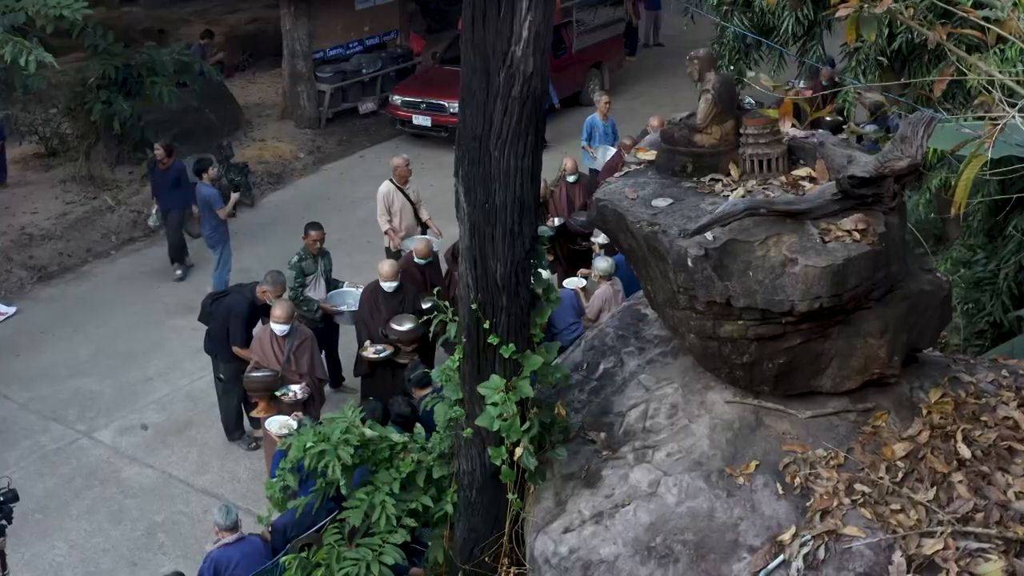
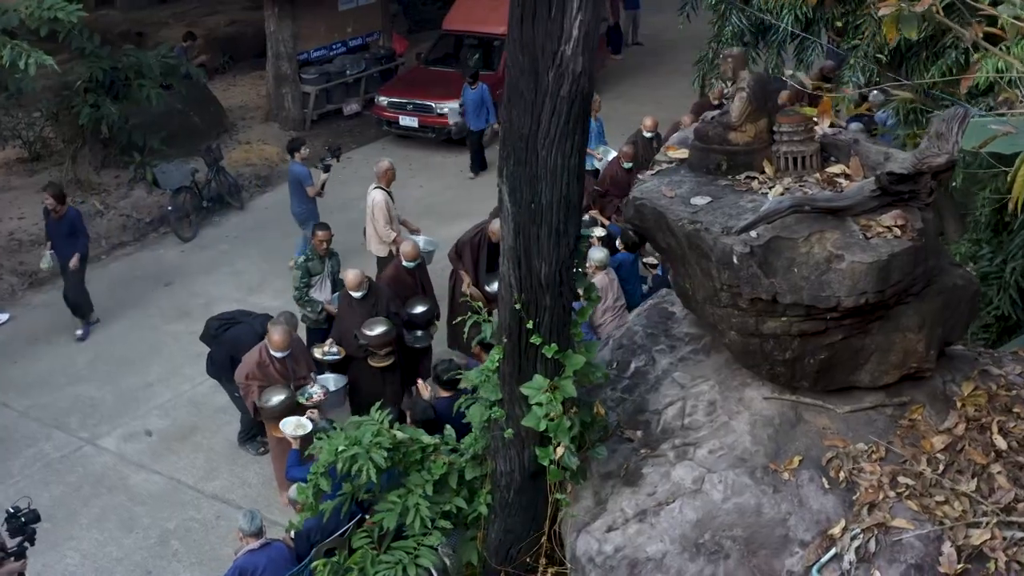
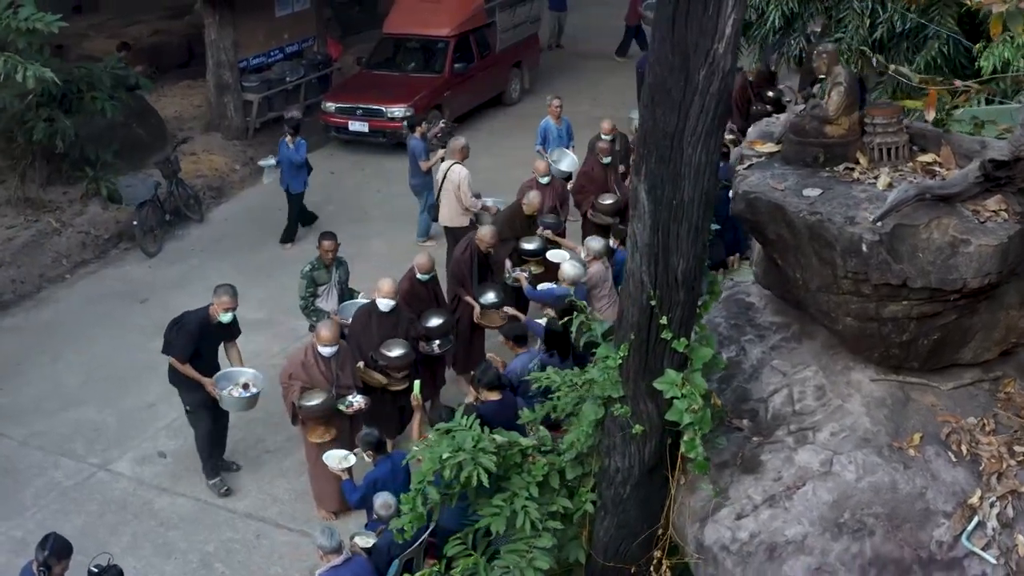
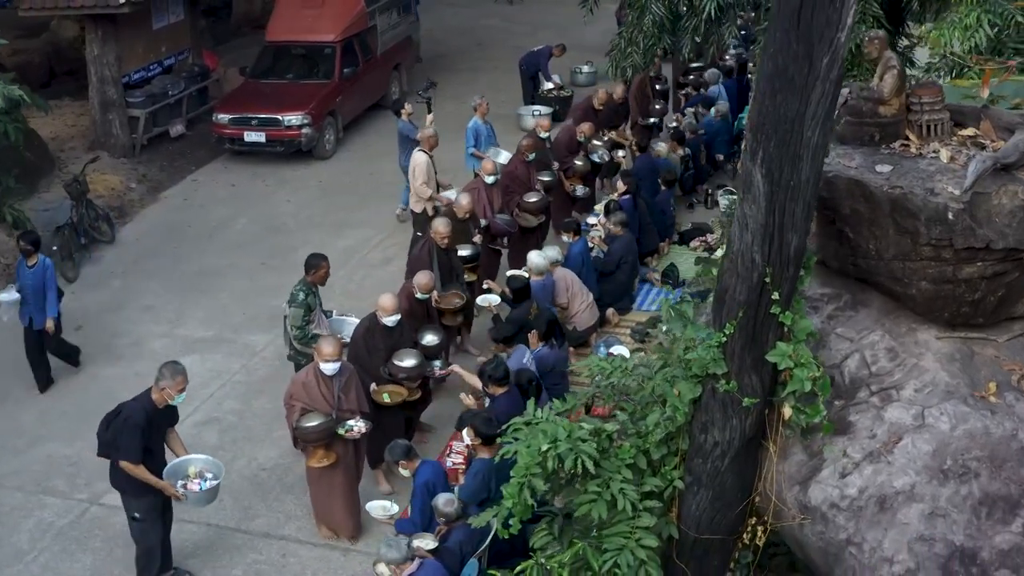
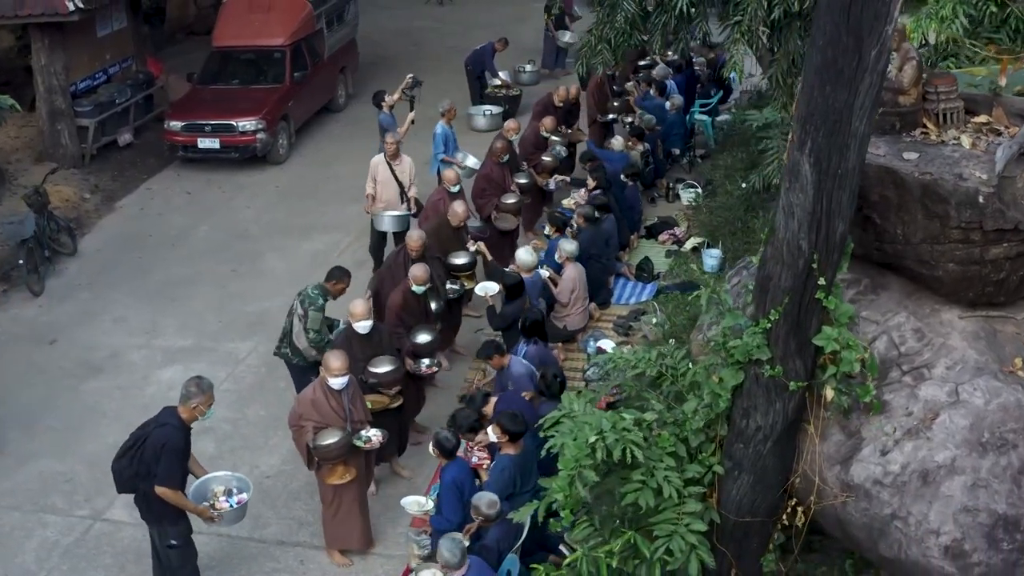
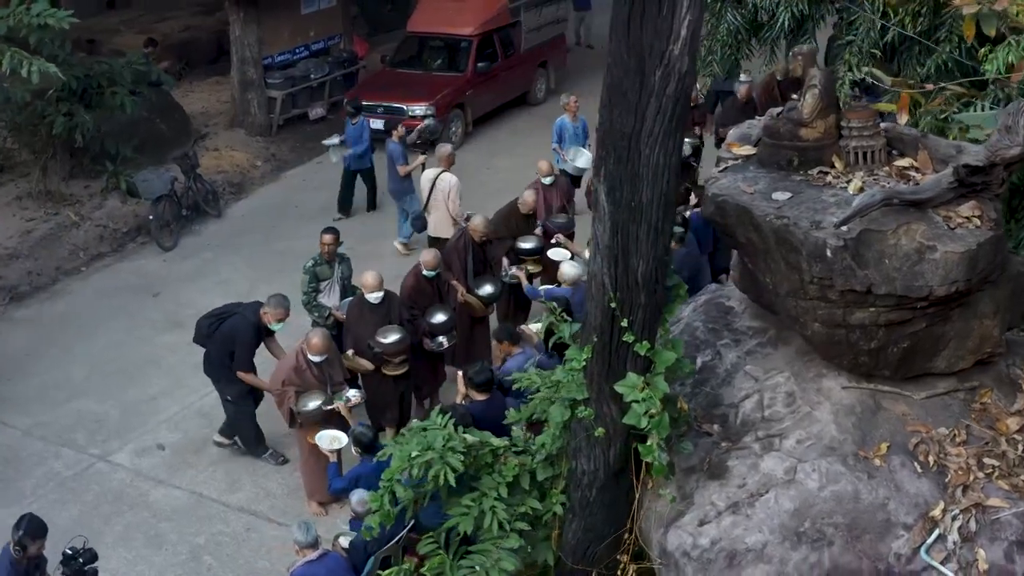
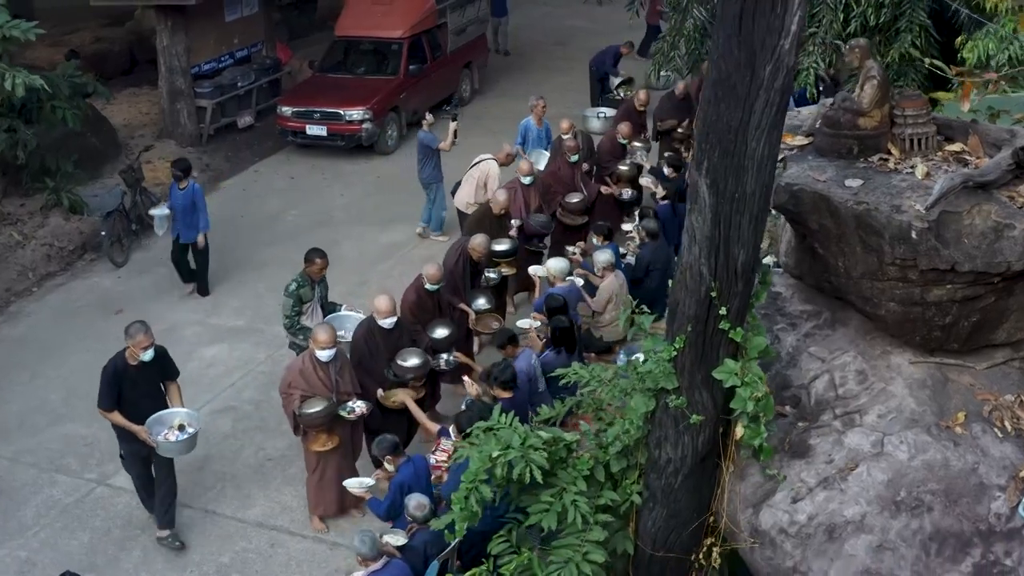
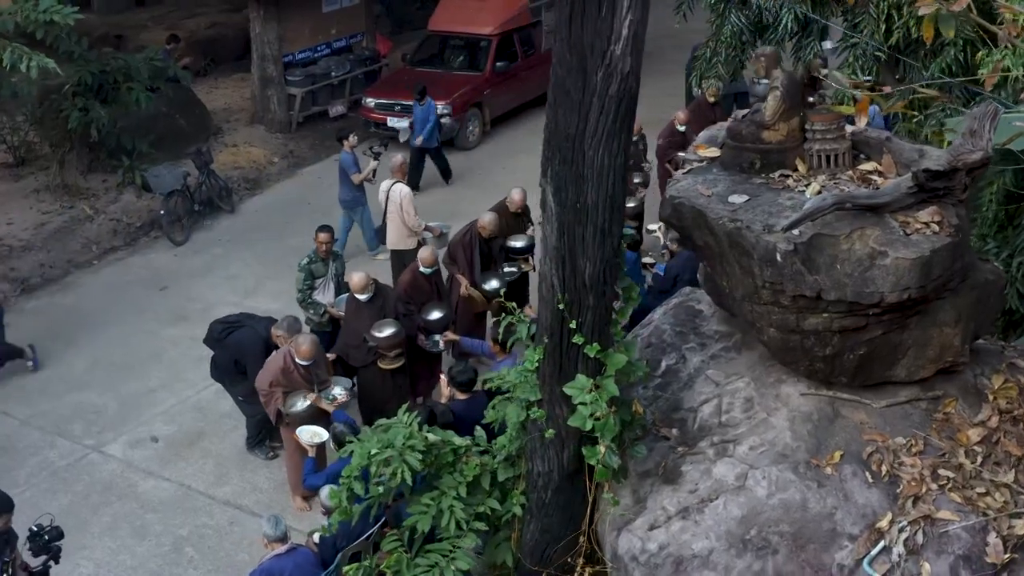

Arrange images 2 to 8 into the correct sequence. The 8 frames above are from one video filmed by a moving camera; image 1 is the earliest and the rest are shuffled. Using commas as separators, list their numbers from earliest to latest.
2, 8, 6, 3, 7, 4, 5
